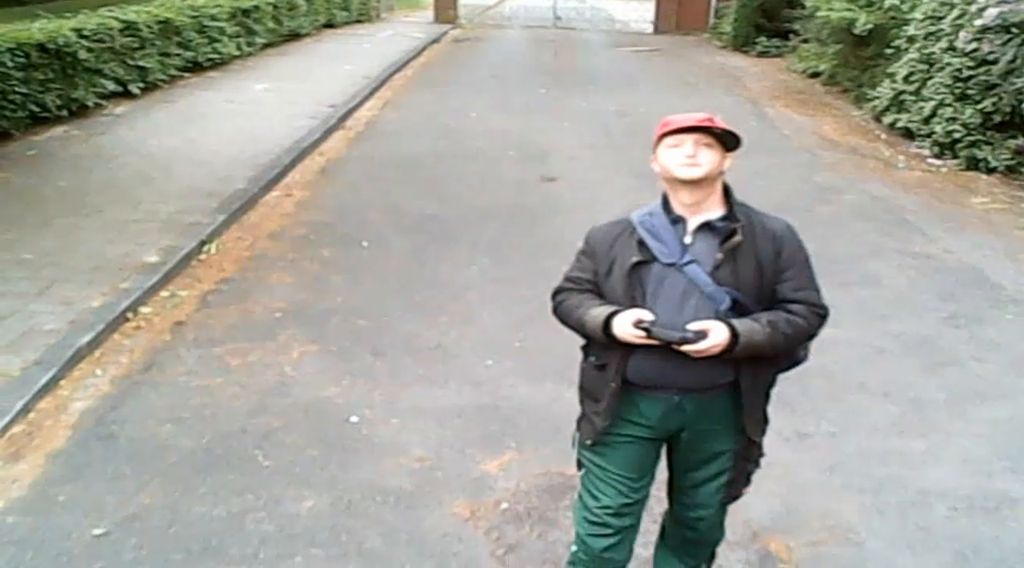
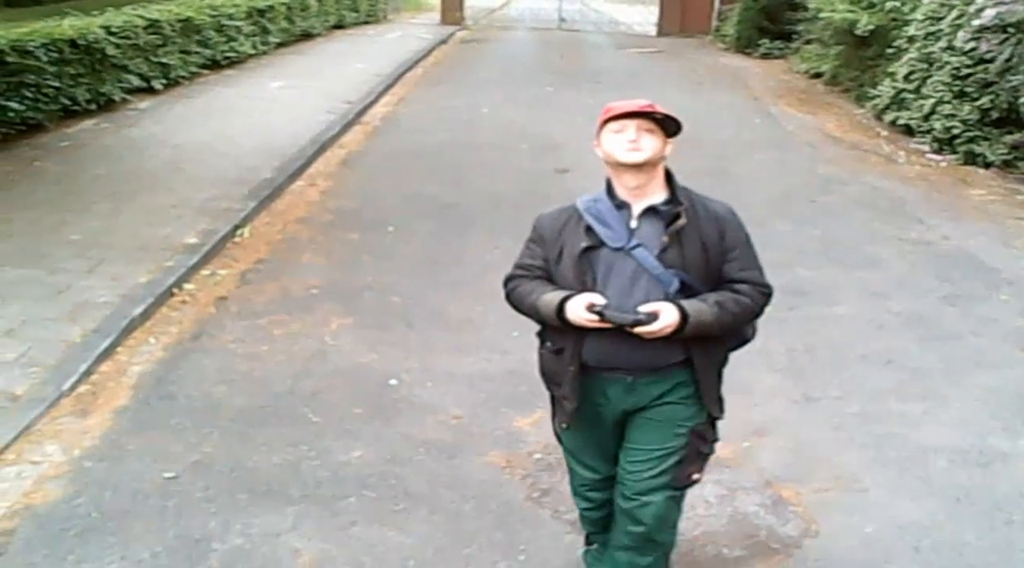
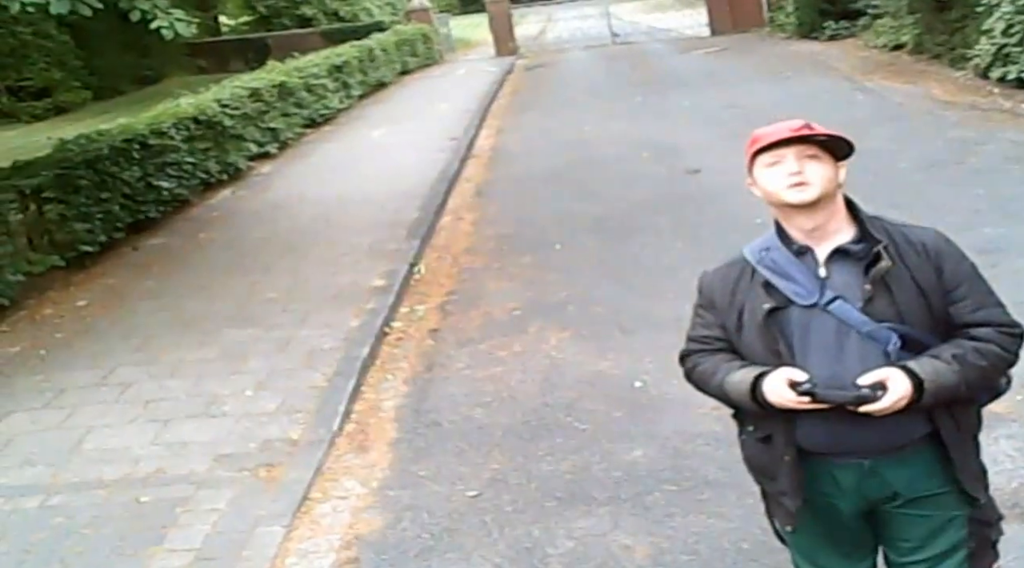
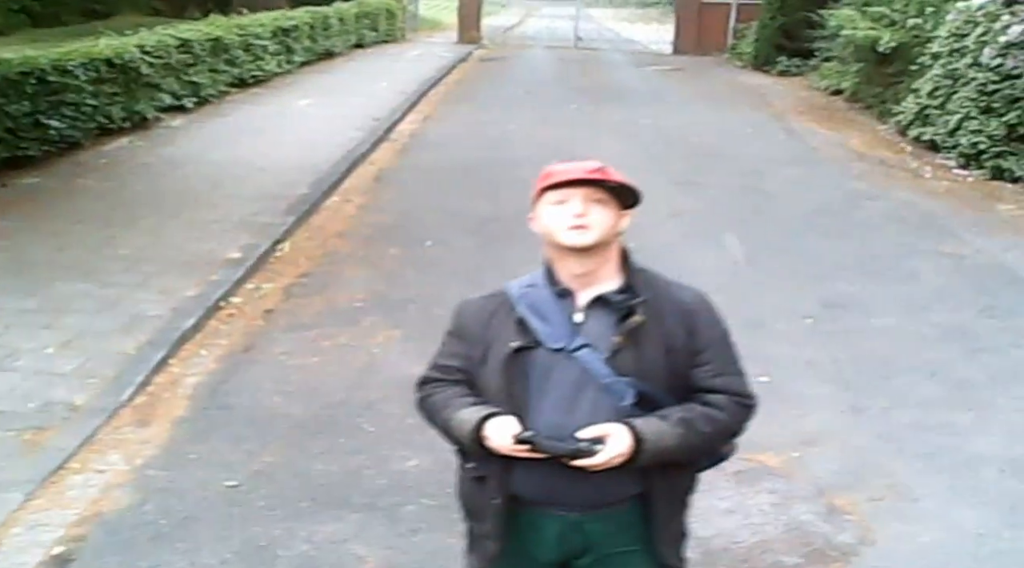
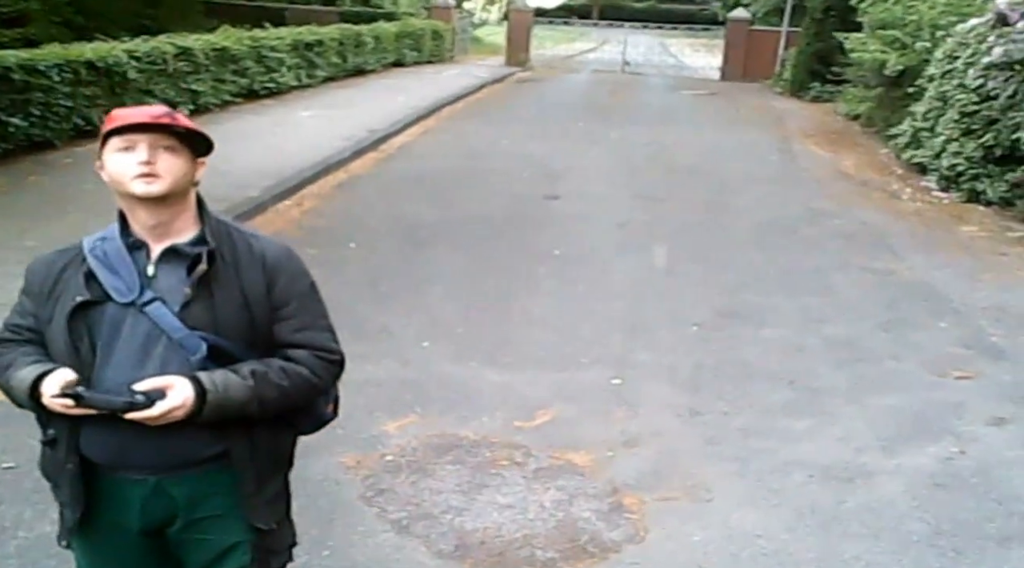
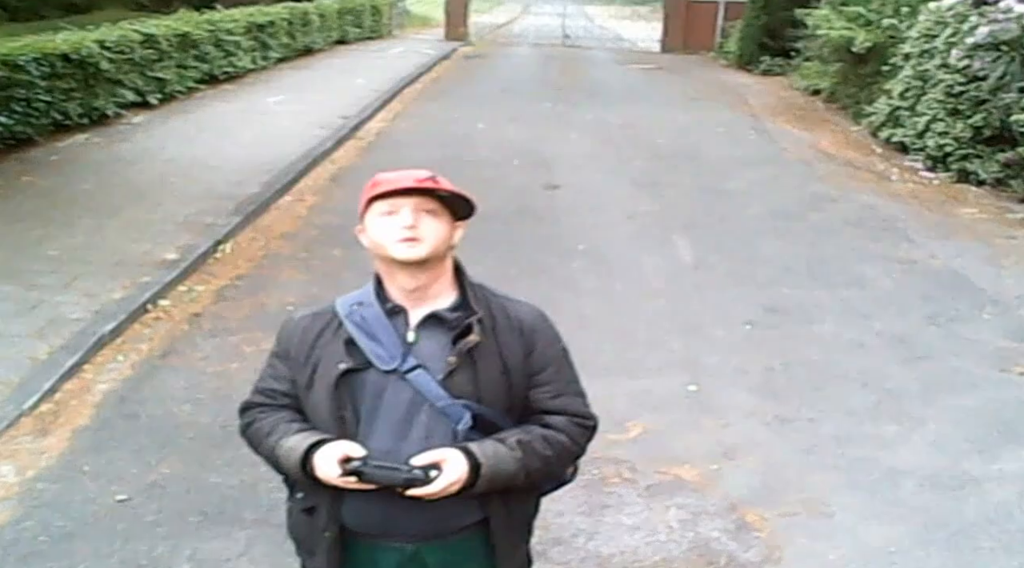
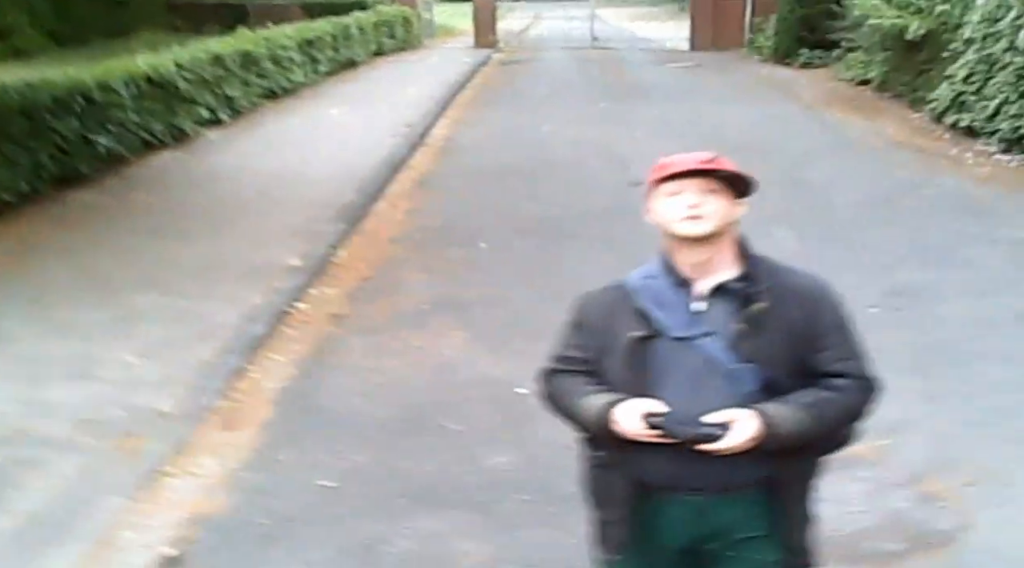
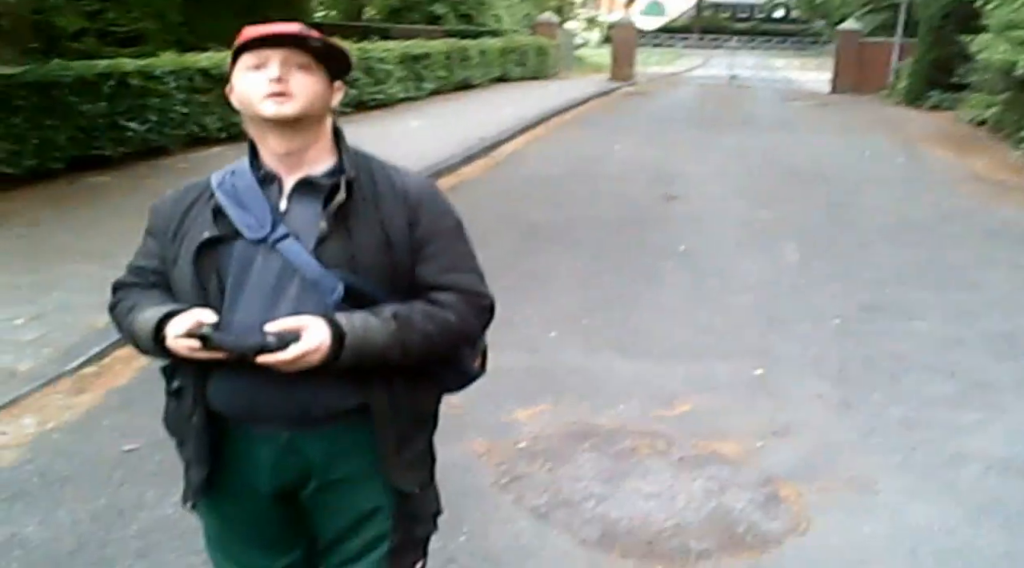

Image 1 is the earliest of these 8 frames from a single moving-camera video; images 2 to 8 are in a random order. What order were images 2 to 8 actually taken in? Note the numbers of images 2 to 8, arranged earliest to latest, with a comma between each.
2, 3, 7, 4, 6, 8, 5
